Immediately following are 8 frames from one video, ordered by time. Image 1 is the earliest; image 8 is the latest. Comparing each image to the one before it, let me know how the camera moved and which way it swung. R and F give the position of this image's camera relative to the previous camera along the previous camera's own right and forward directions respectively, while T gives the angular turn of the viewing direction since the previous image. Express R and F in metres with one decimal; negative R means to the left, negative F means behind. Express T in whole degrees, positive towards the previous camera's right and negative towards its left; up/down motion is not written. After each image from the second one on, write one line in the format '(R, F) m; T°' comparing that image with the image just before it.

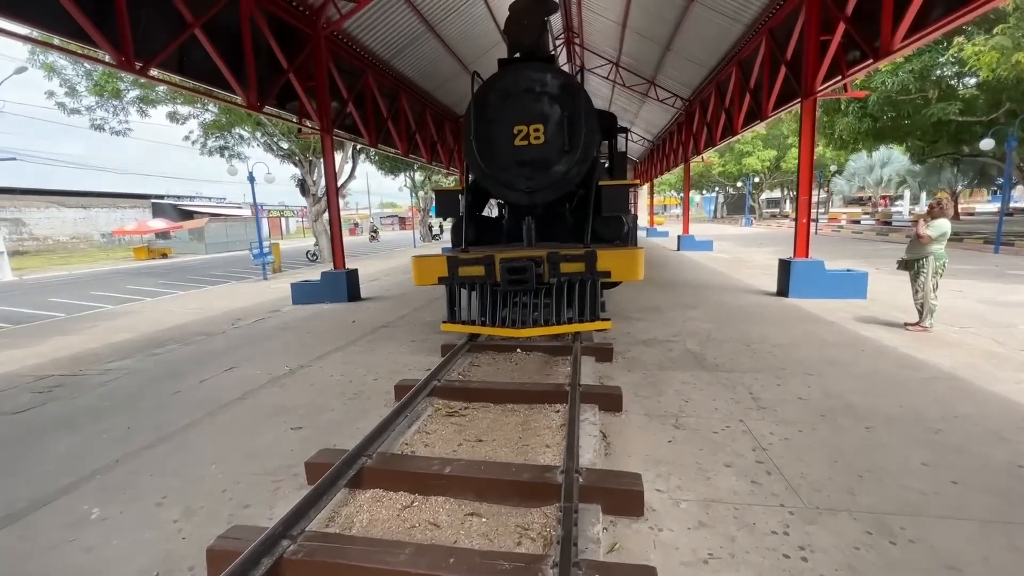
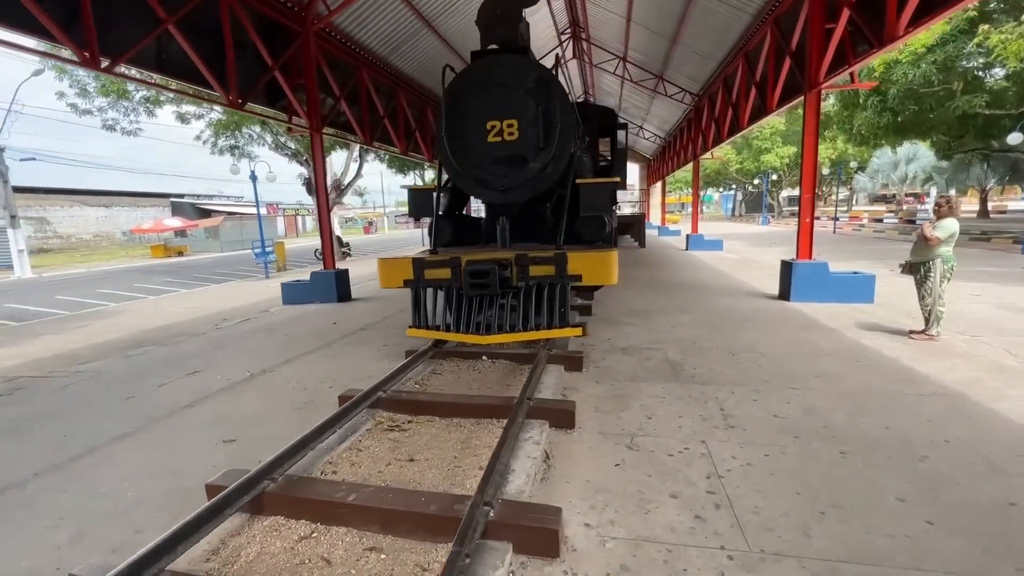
(+0.5, +0.2) m; -2°
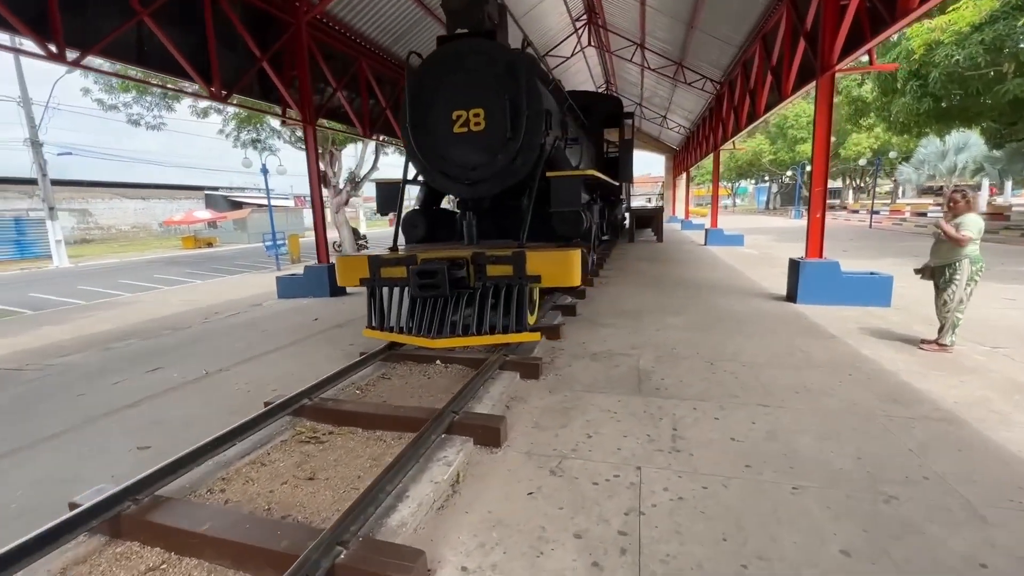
(+0.6, +0.3) m; -3°
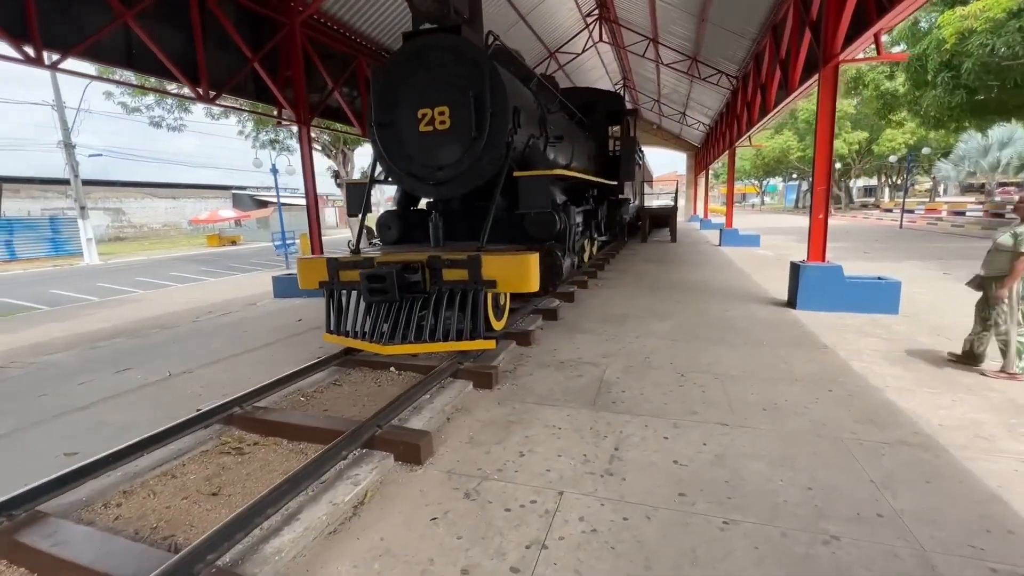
(+0.6, +0.2) m; -3°
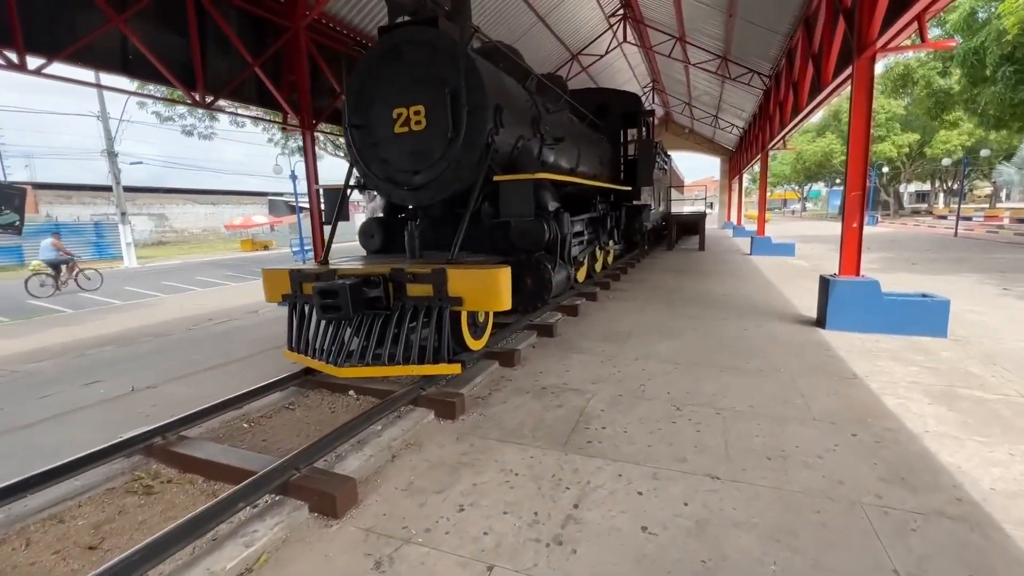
(+0.4, +0.4) m; -4°
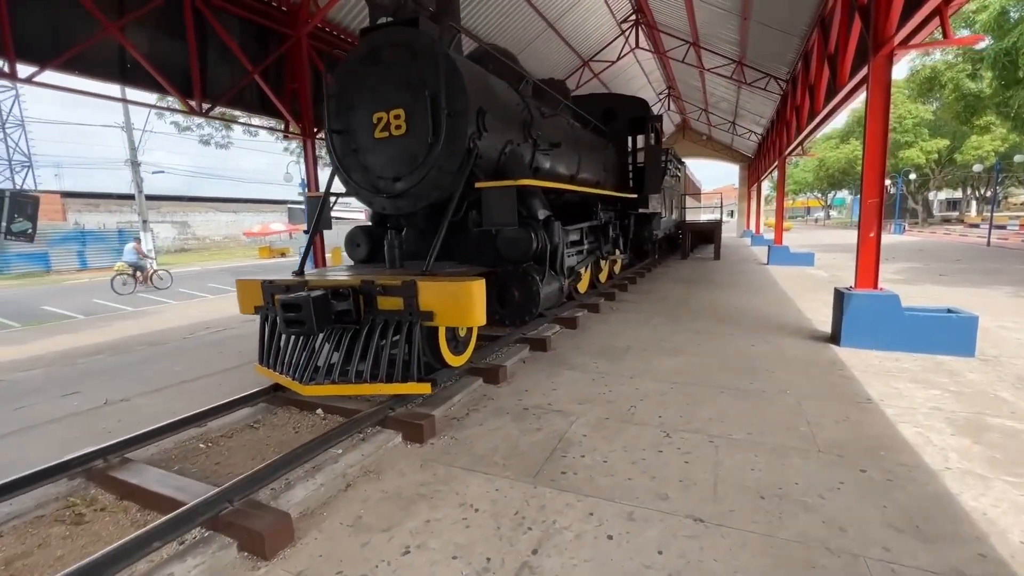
(+0.3, +0.2) m; -2°
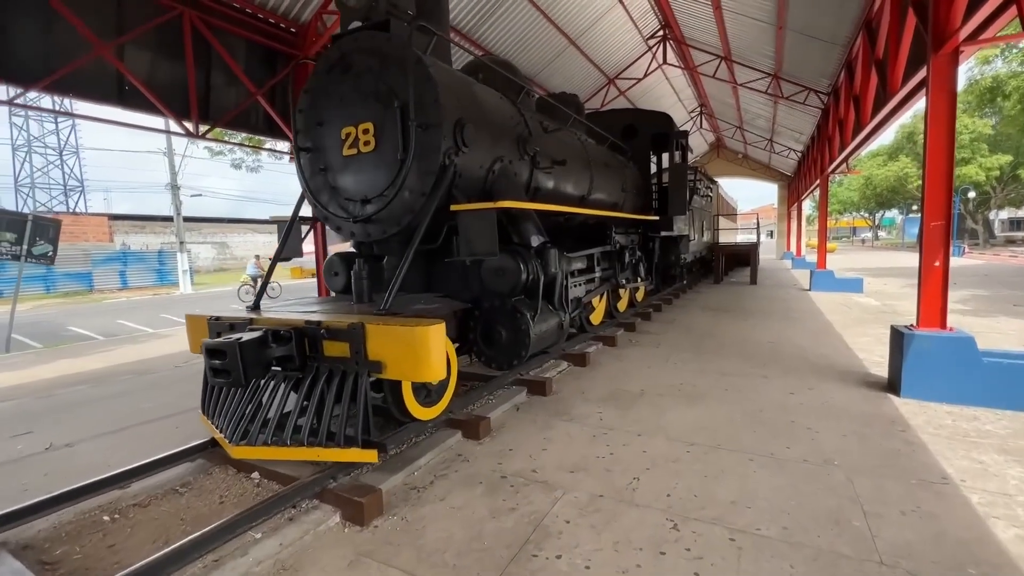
(+0.4, +0.6) m; -4°
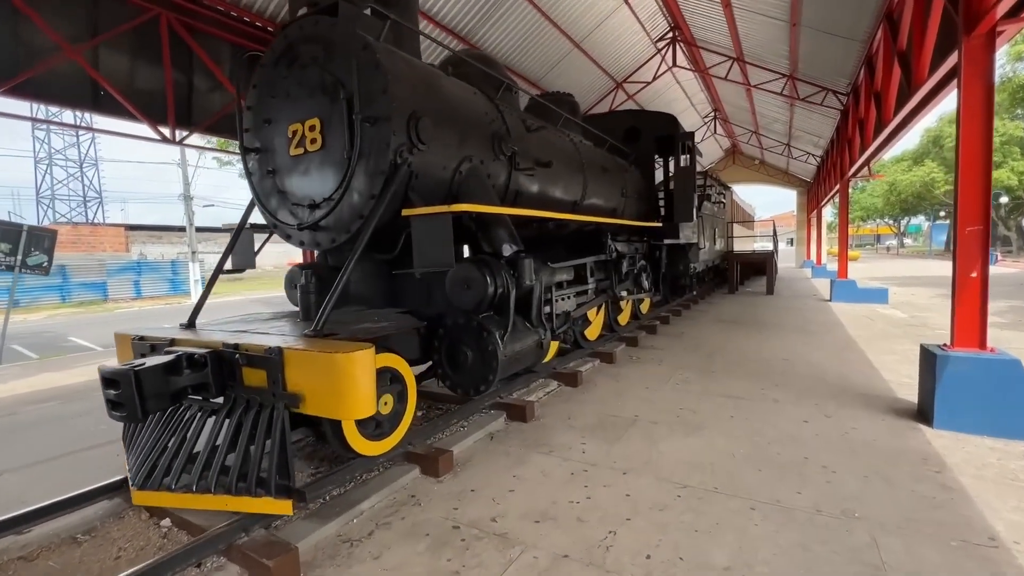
(+0.3, +0.4) m; -2°
